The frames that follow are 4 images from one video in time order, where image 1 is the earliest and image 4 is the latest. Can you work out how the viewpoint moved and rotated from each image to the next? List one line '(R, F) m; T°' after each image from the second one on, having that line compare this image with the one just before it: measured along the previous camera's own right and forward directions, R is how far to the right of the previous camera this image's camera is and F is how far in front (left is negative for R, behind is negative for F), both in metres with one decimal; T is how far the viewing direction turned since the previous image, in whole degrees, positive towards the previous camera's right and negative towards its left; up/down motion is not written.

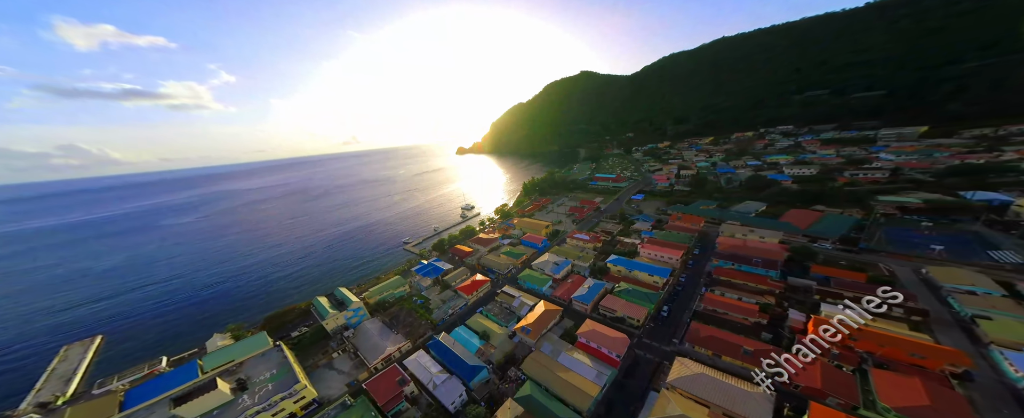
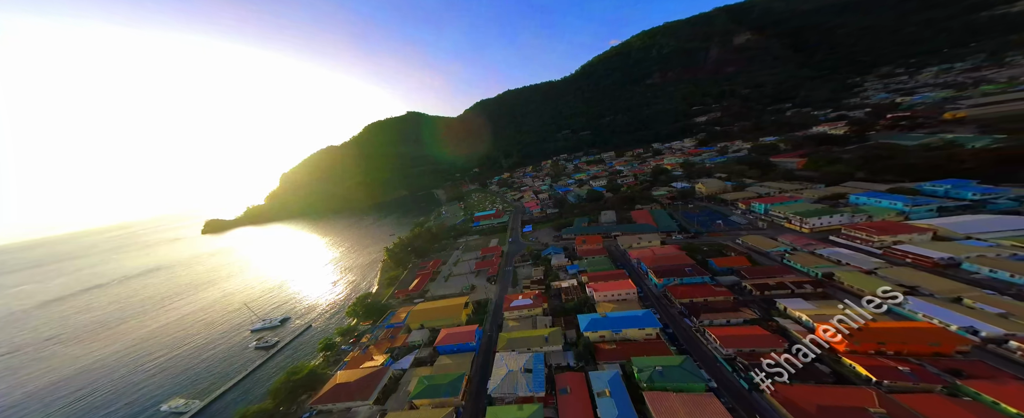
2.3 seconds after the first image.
(-4.3, +11.6) m; +41°
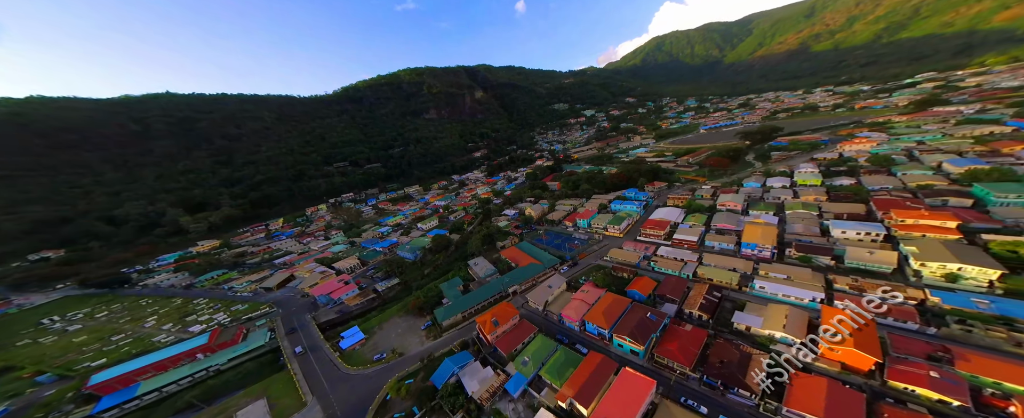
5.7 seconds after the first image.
(-3.7, +14.5) m; +49°
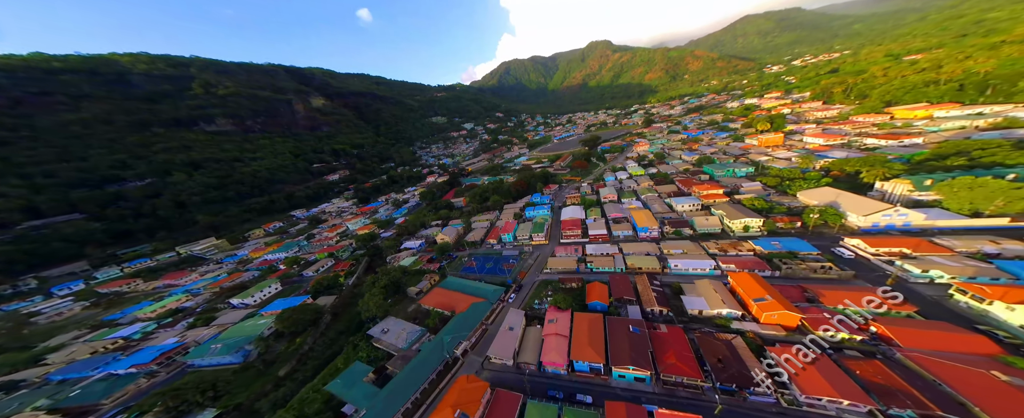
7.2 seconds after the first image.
(-3.1, +5.3) m; +25°
